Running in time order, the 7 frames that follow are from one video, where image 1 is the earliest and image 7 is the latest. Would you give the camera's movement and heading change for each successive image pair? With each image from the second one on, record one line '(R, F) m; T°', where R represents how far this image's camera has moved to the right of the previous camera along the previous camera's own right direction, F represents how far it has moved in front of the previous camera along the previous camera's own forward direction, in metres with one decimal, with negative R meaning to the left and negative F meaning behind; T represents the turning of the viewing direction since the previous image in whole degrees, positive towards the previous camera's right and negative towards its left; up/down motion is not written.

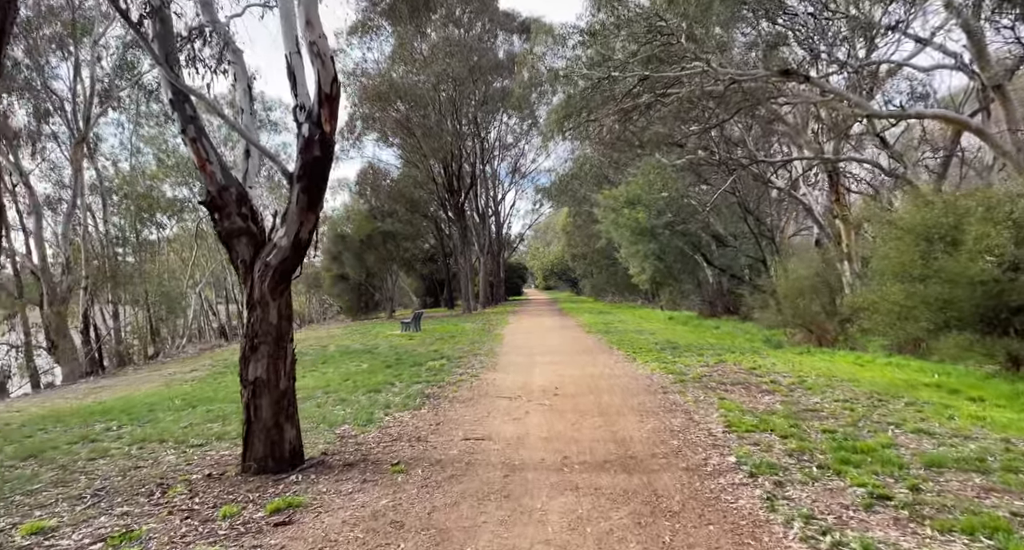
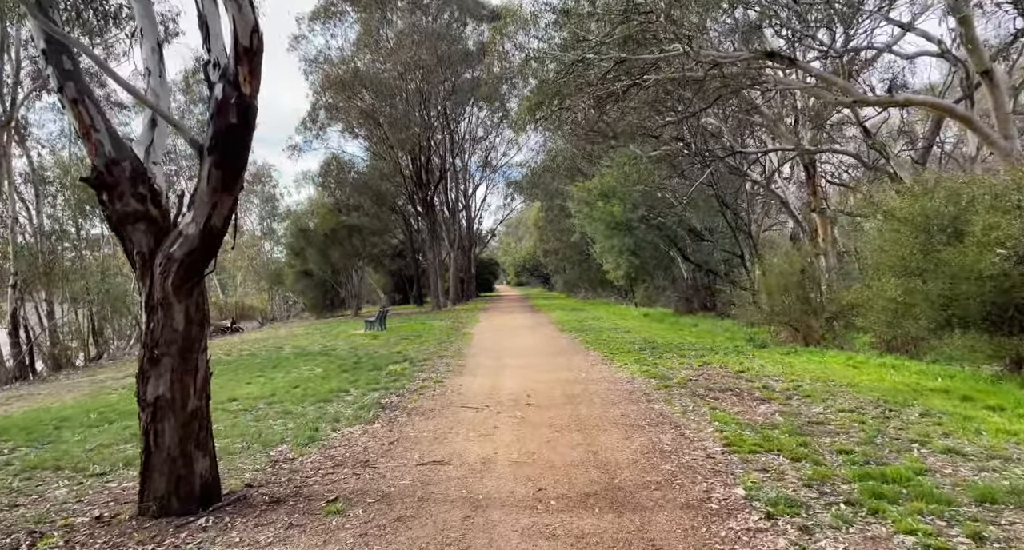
(+0.1, +1.1) m; +2°
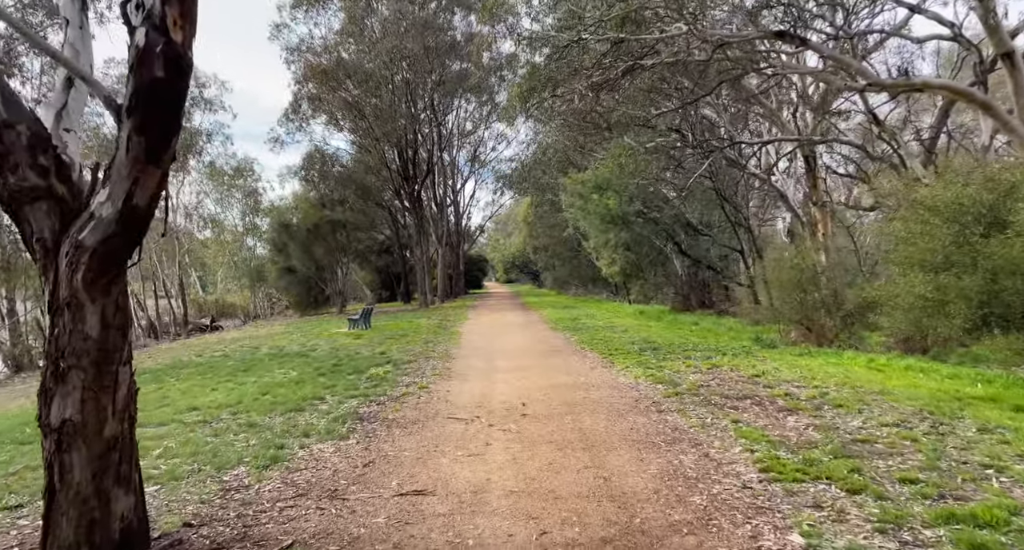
(-0.1, +1.0) m; +1°
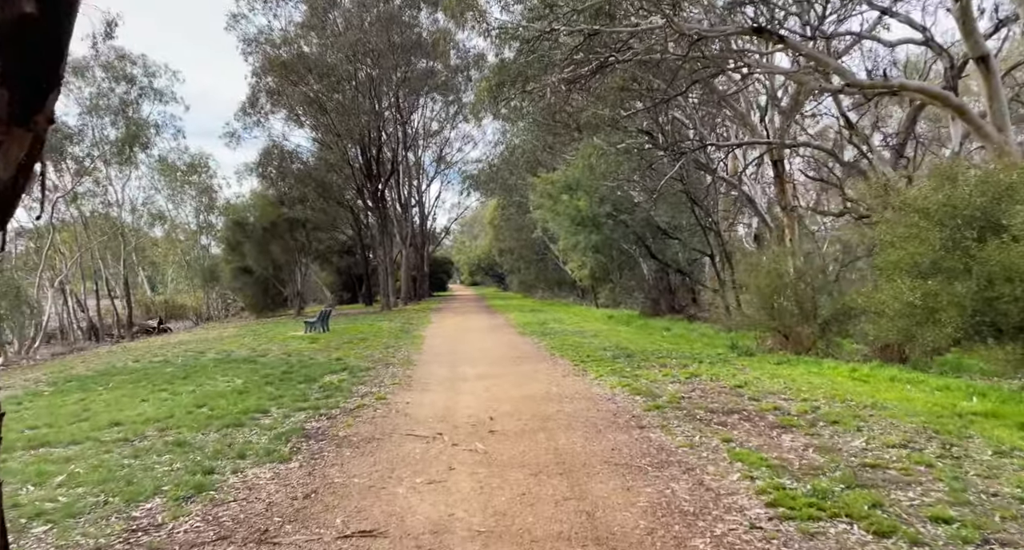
(0.0, +0.8) m; +3°
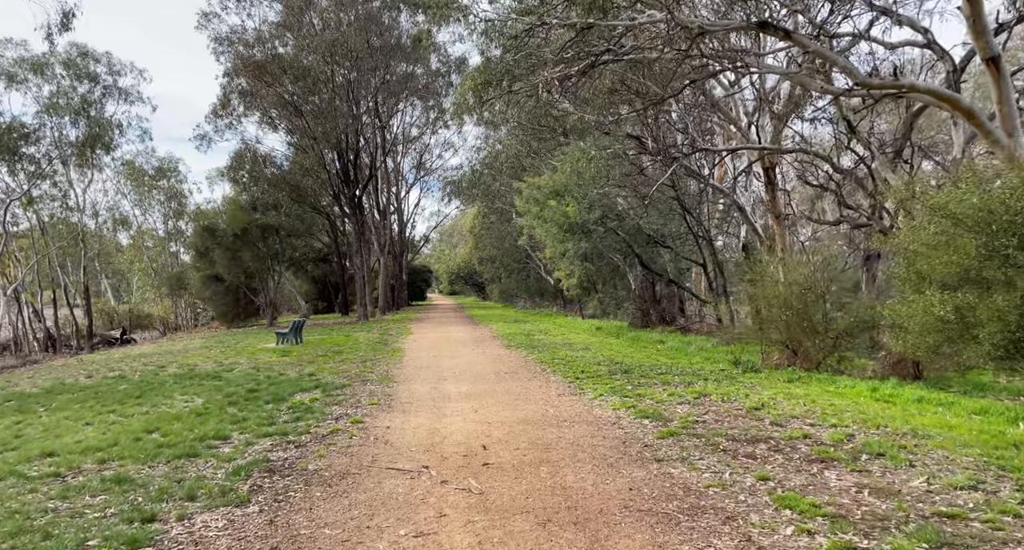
(-0.2, +1.0) m; +2°
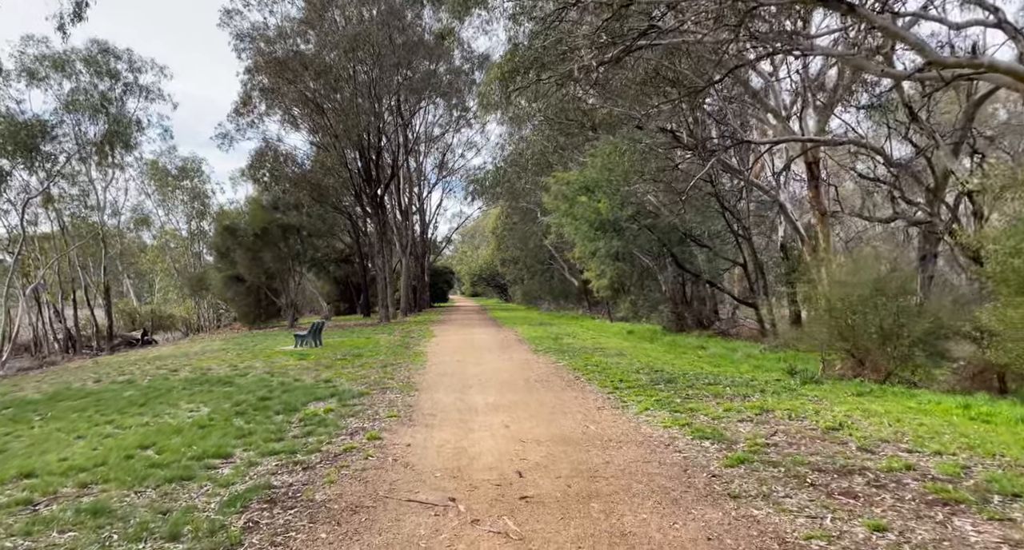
(-0.2, +1.1) m; -2°
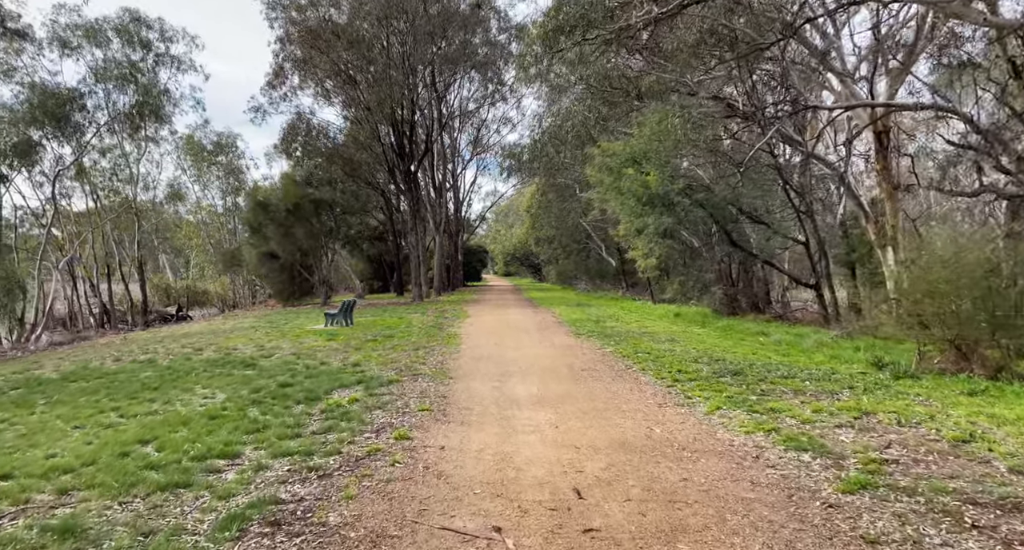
(-0.2, +1.2) m; -3°
